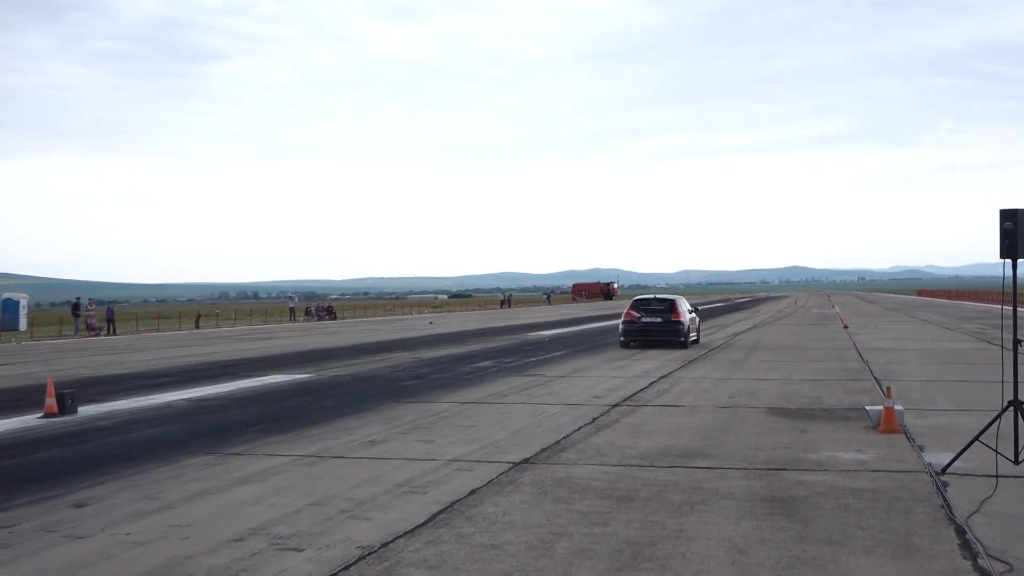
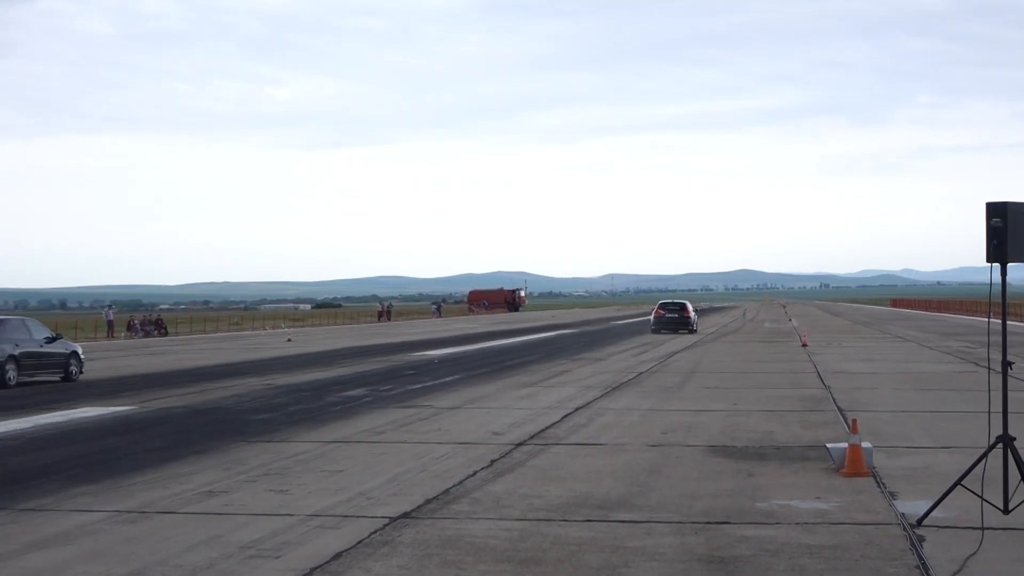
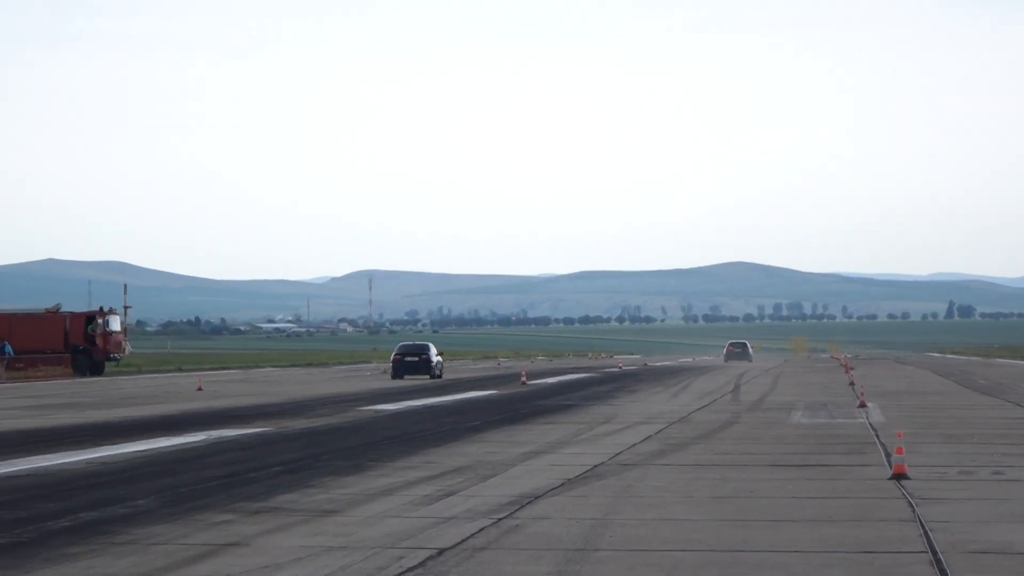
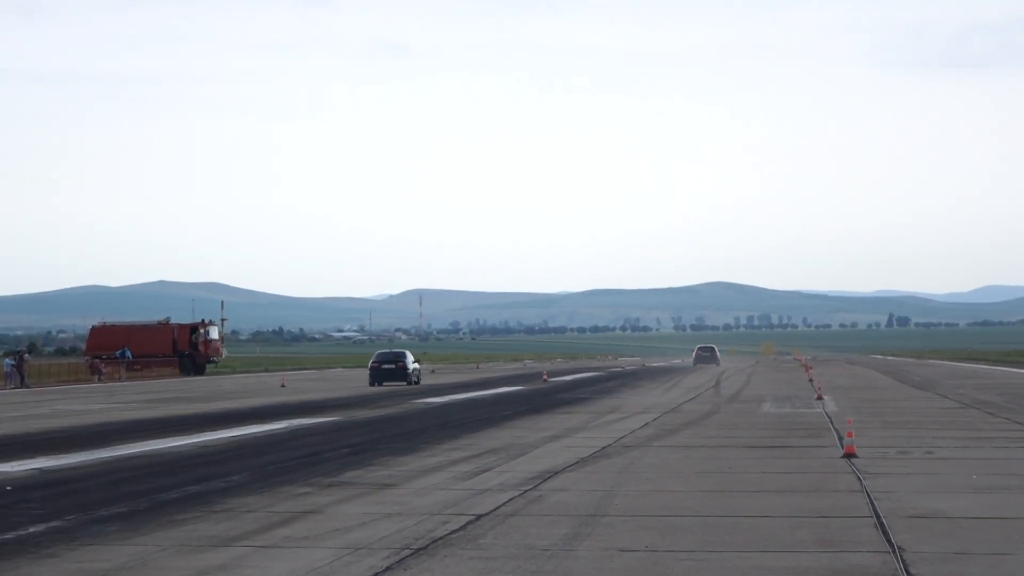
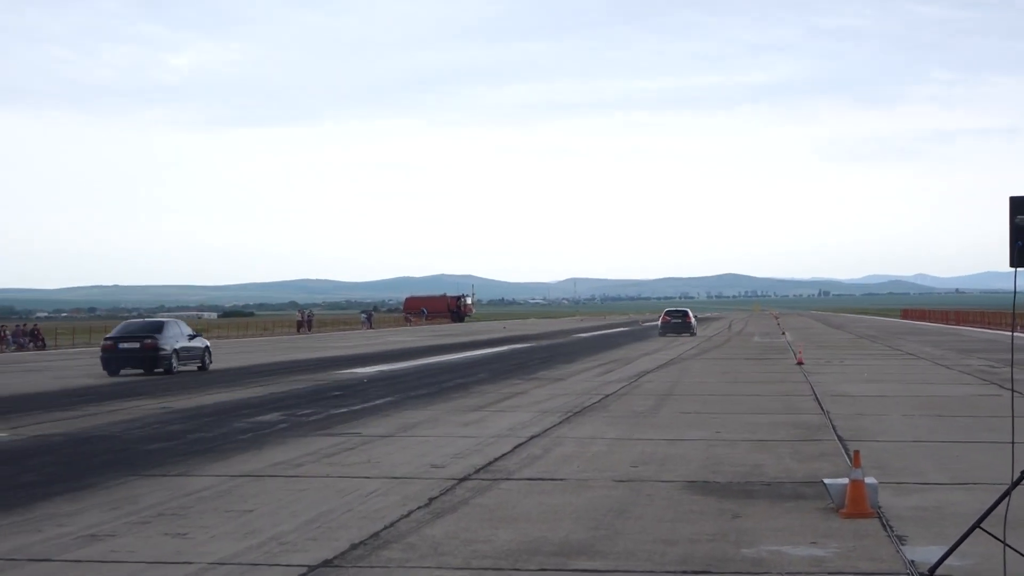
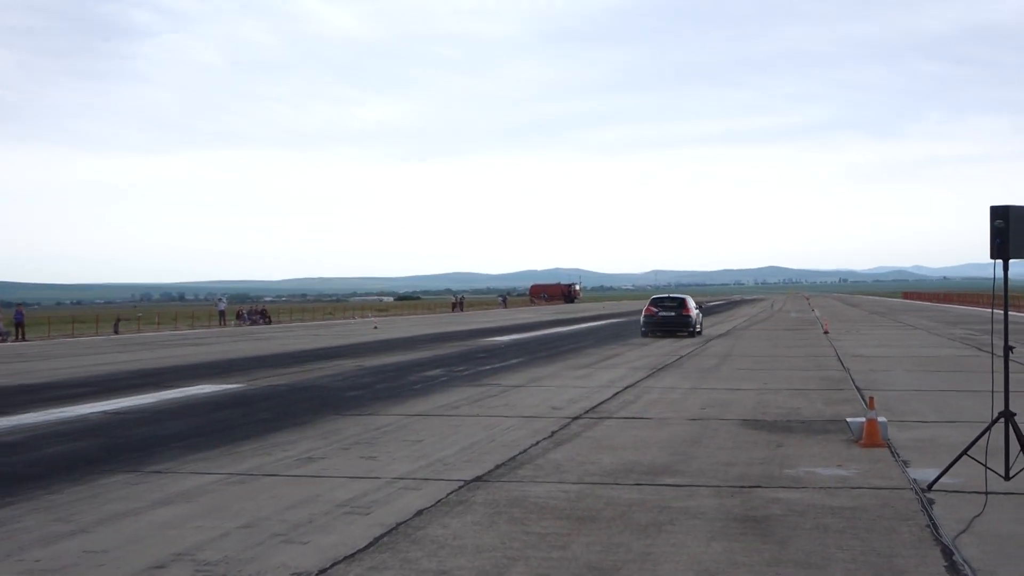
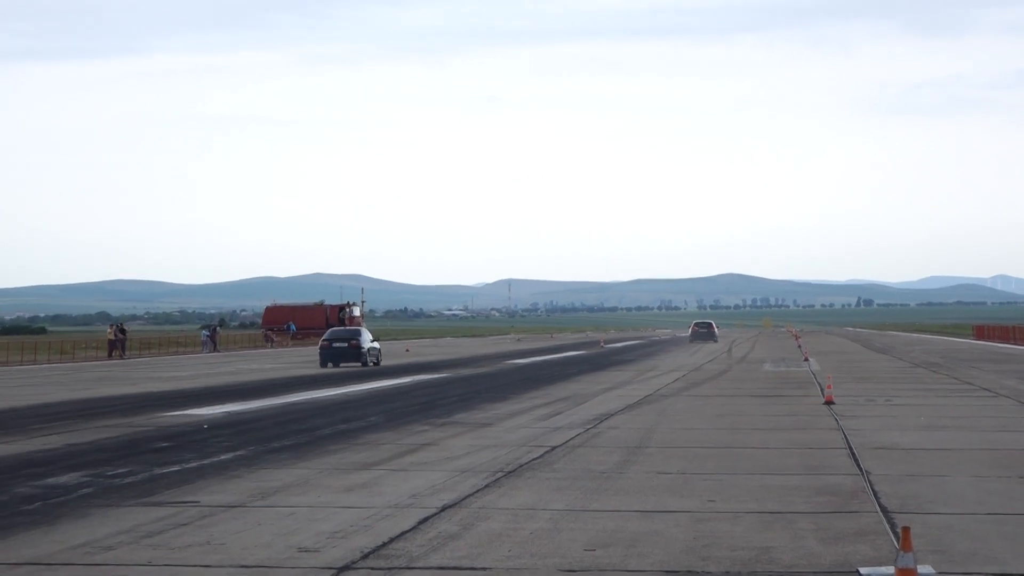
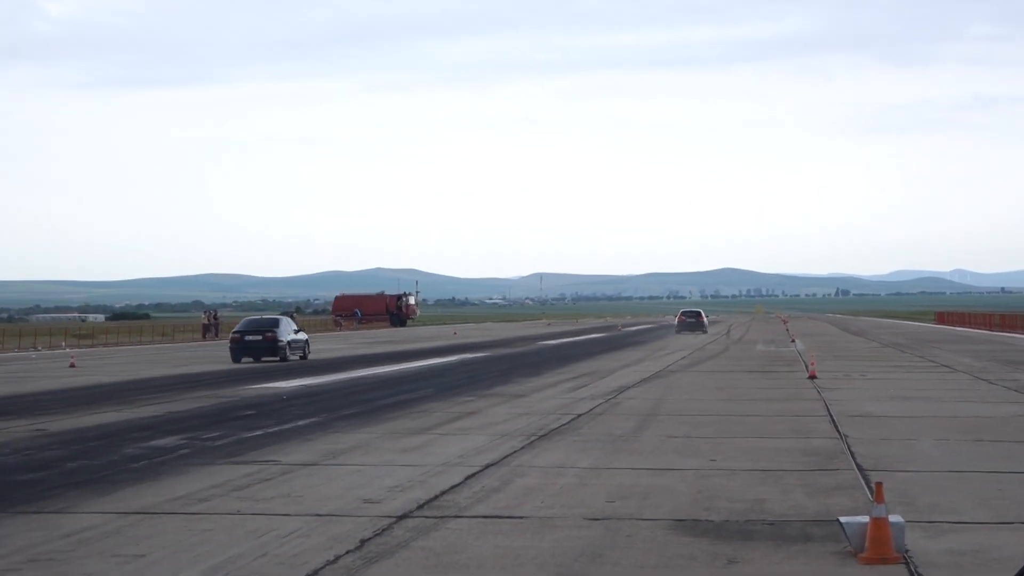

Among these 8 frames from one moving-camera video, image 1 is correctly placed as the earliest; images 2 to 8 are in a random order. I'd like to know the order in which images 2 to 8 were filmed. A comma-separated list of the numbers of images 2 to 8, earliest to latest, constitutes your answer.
6, 2, 5, 8, 7, 4, 3
